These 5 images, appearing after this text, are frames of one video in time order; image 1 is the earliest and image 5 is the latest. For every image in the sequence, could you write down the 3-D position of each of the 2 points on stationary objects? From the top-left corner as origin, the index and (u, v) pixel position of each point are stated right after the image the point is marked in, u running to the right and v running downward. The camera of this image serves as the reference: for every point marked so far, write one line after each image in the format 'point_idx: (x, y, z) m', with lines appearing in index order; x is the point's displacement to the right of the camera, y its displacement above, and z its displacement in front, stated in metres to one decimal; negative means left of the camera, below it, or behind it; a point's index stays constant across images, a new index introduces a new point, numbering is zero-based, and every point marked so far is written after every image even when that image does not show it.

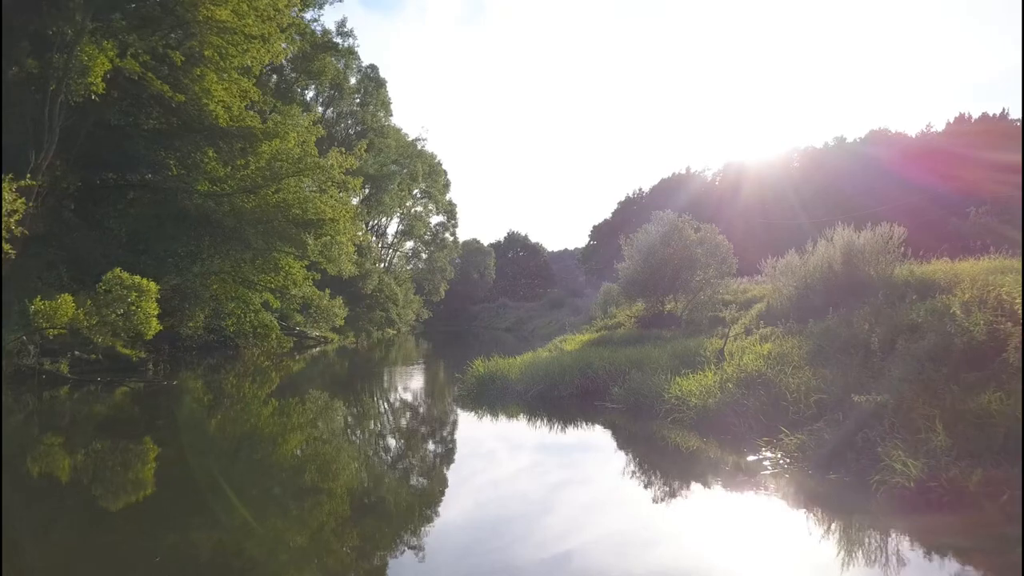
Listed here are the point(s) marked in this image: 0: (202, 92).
0: (-6.0, +3.8, +13.5) m
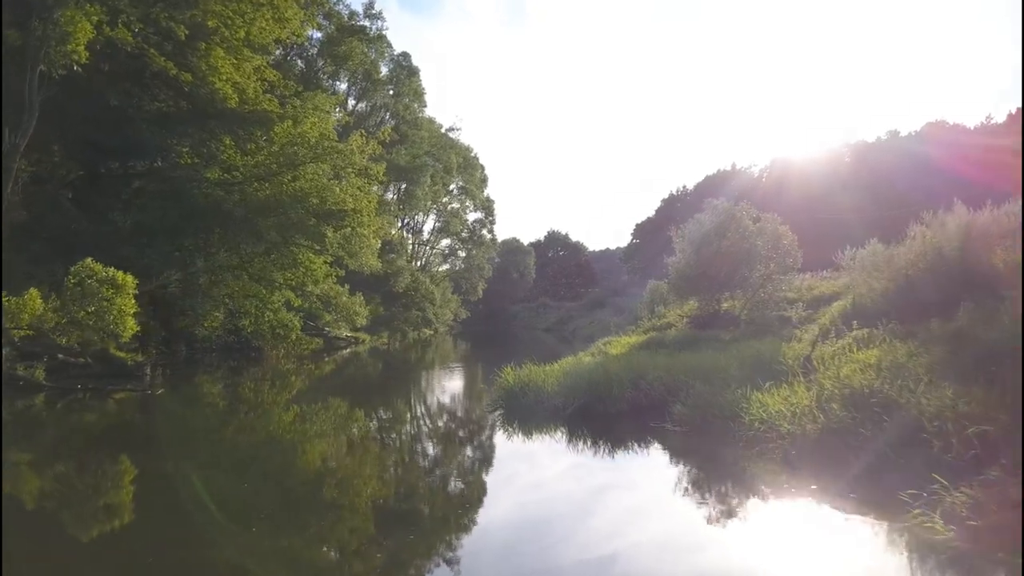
0: (-5.3, +3.9, +12.3) m
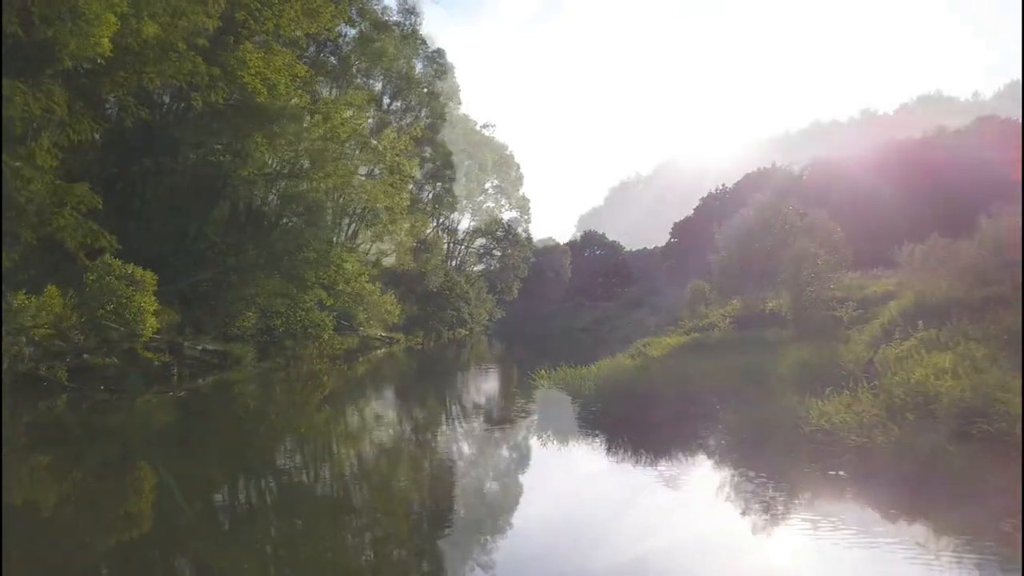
0: (-4.7, +3.9, +12.1) m
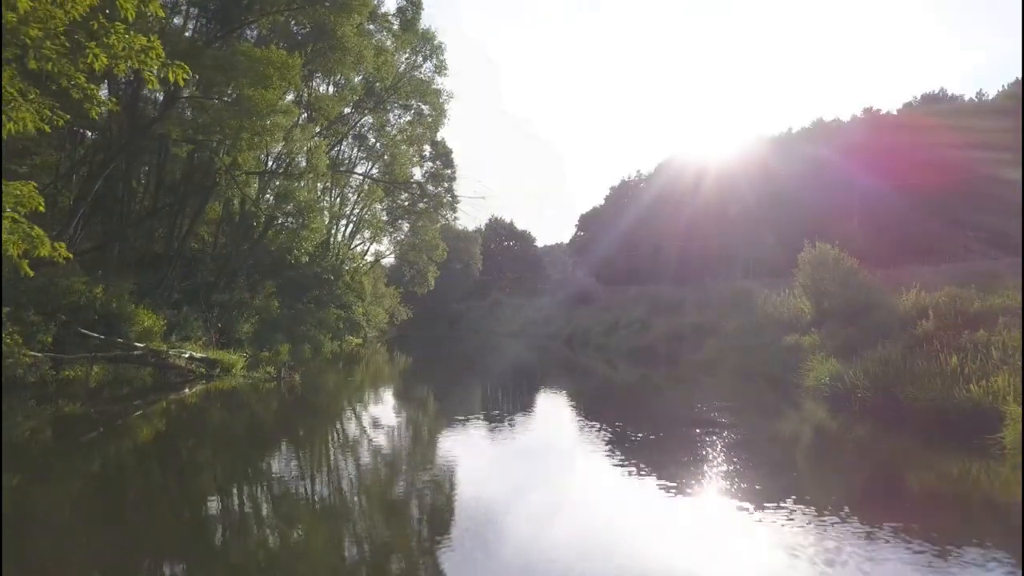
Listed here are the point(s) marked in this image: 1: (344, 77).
0: (-4.6, +3.9, +12.0) m
1: (-4.7, +5.9, +18.9) m
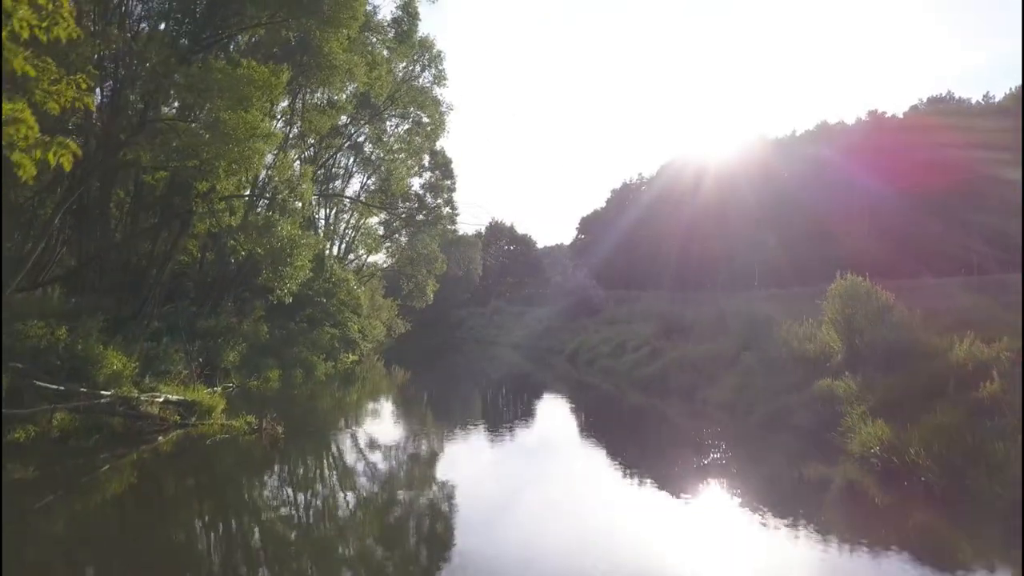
0: (-4.5, +3.6, +11.5) m
1: (-4.6, +5.7, +18.4) m
